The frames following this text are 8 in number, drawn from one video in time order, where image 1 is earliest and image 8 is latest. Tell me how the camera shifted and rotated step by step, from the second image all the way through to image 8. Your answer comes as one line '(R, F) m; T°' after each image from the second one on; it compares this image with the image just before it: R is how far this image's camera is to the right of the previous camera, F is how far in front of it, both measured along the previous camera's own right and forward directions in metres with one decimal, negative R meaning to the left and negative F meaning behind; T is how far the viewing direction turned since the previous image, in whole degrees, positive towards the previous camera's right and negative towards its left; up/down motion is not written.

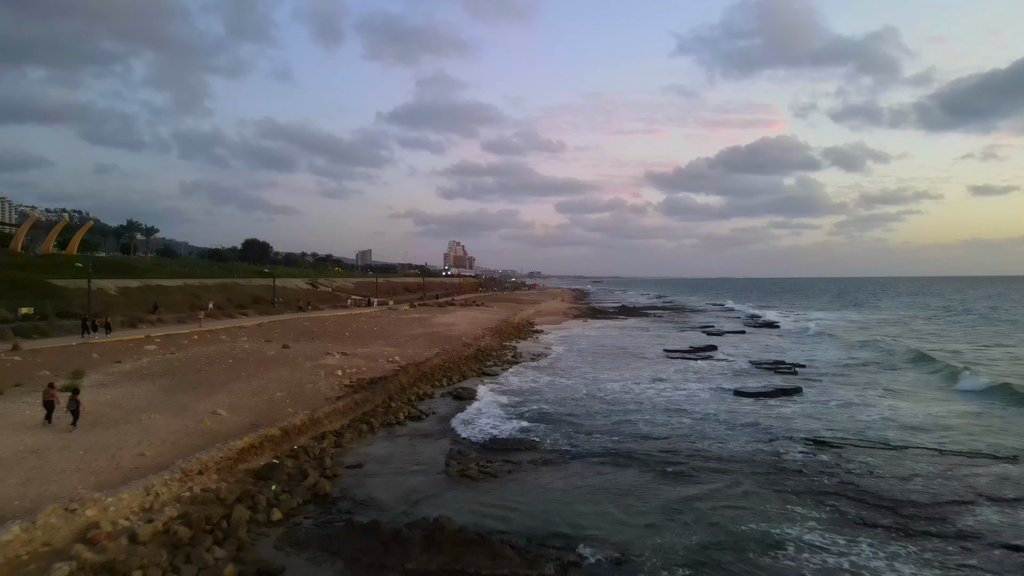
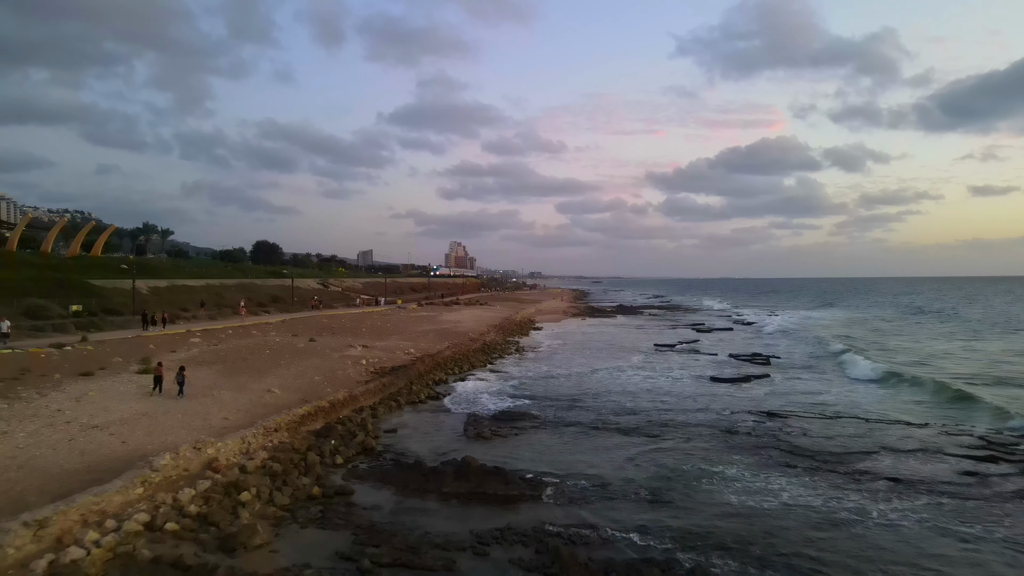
(-0.1, -2.8) m; 0°
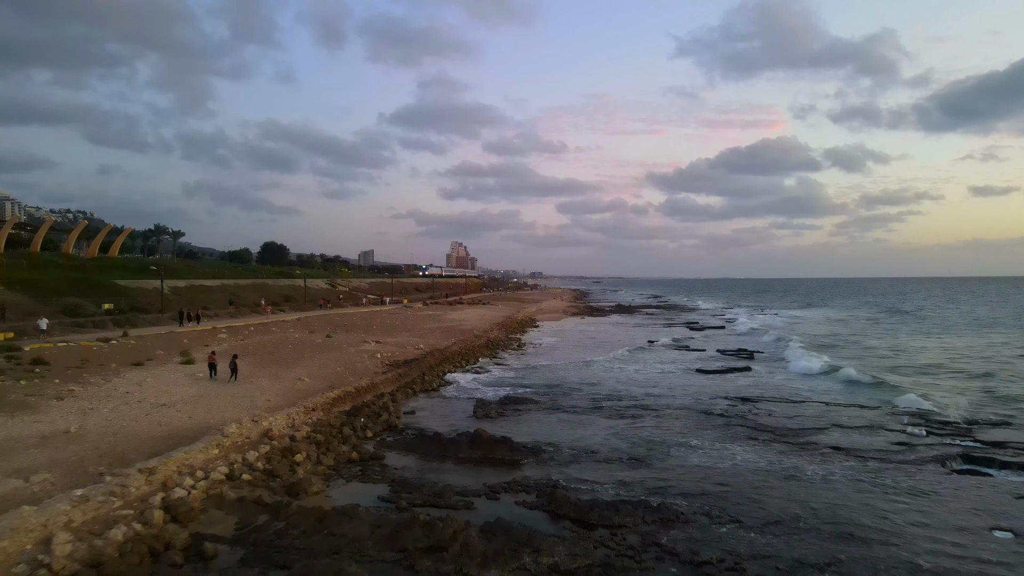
(-0.1, -2.1) m; 0°
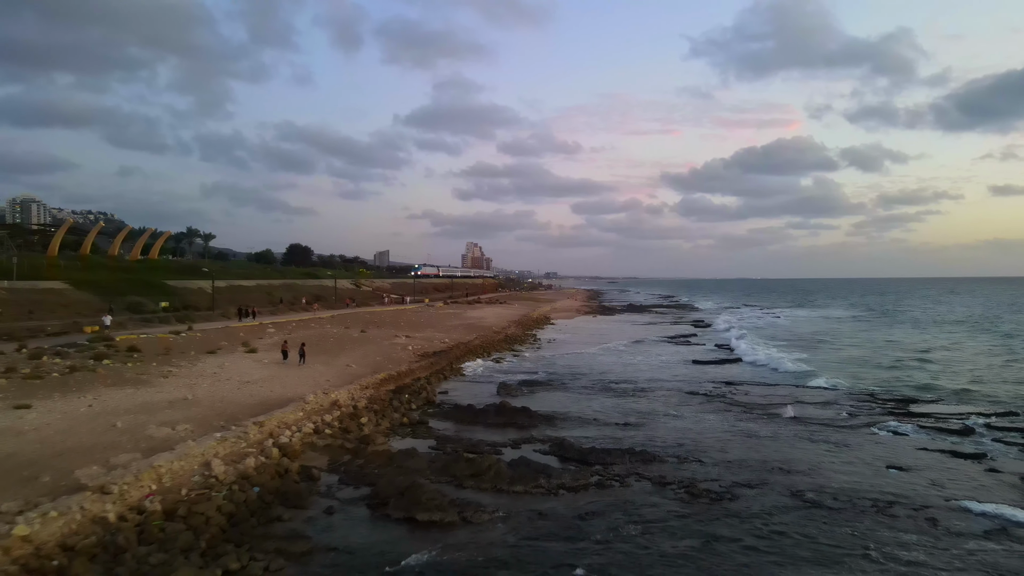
(-0.1, -3.2) m; -1°
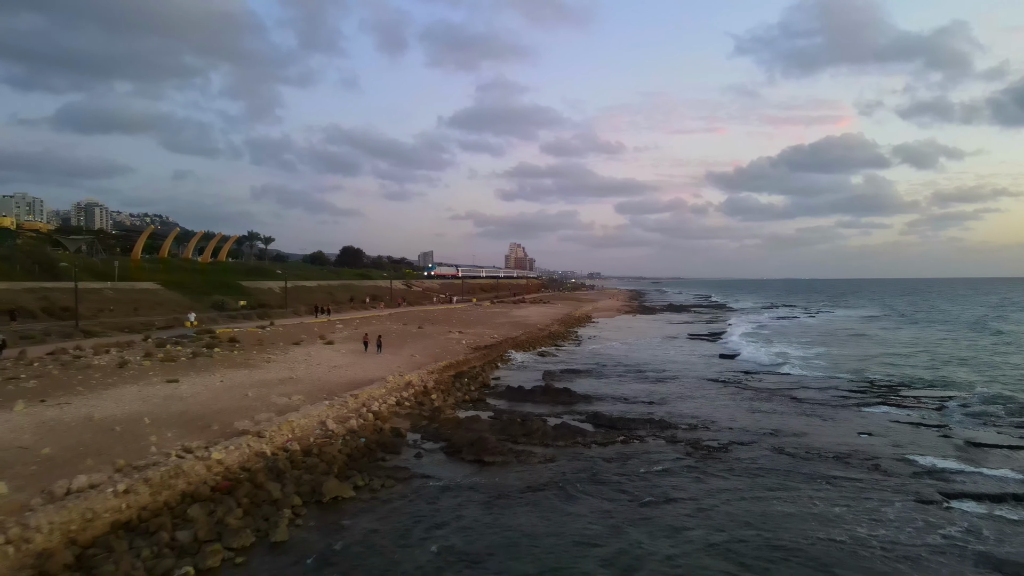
(0.0, -3.1) m; -3°
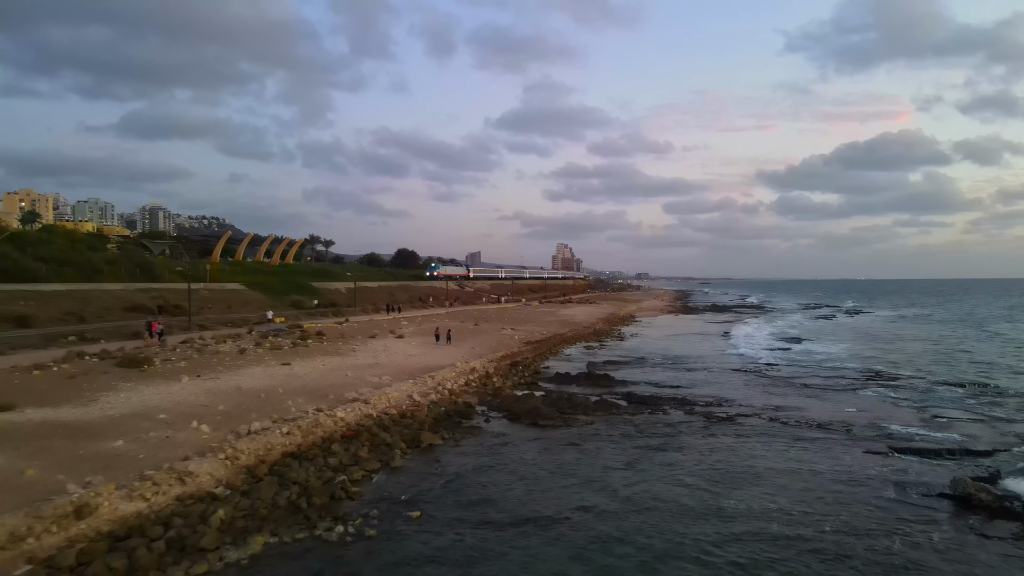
(0.0, -3.5) m; -4°
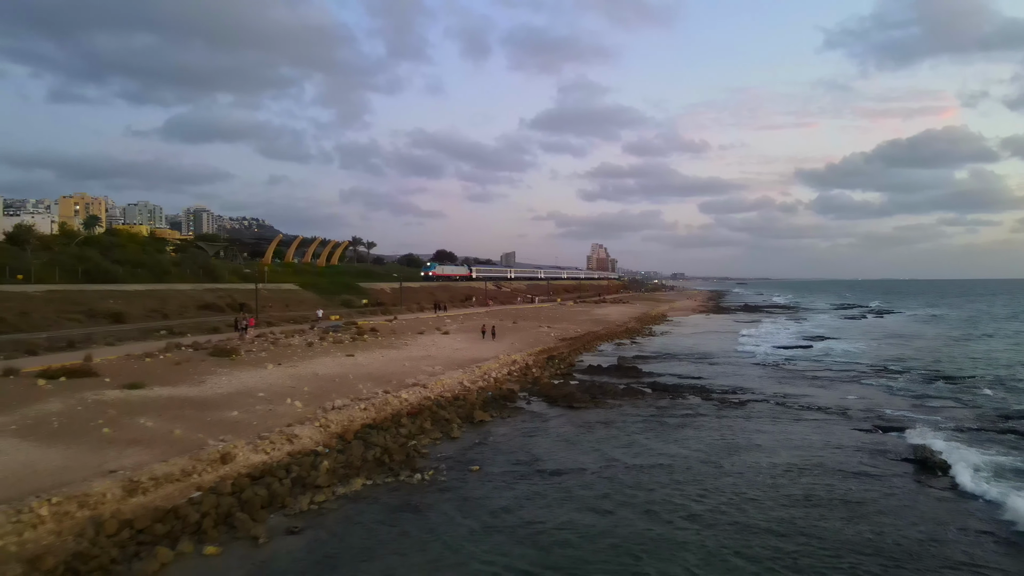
(-0.1, -2.5) m; -3°
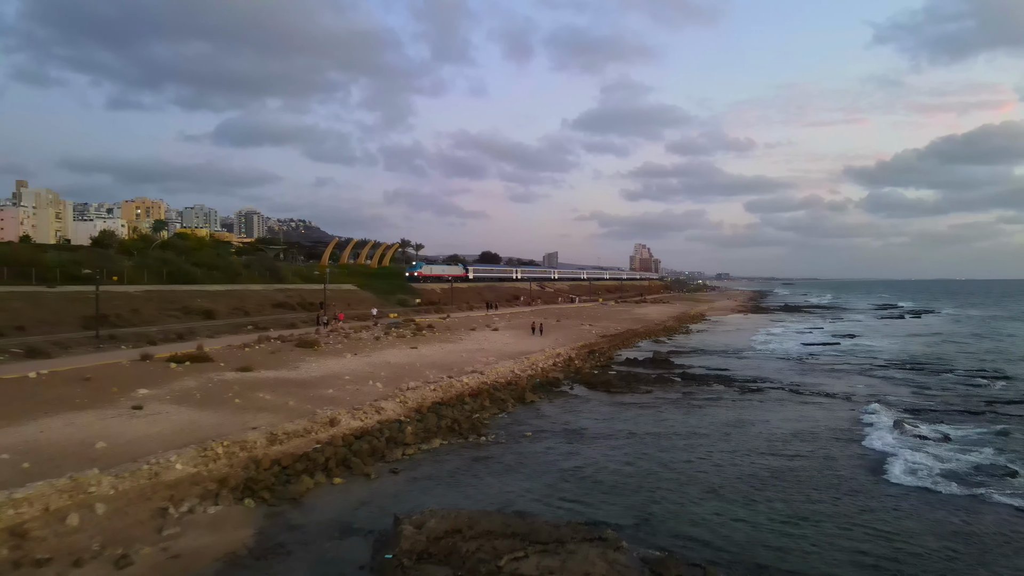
(-0.1, -2.9) m; -3°
